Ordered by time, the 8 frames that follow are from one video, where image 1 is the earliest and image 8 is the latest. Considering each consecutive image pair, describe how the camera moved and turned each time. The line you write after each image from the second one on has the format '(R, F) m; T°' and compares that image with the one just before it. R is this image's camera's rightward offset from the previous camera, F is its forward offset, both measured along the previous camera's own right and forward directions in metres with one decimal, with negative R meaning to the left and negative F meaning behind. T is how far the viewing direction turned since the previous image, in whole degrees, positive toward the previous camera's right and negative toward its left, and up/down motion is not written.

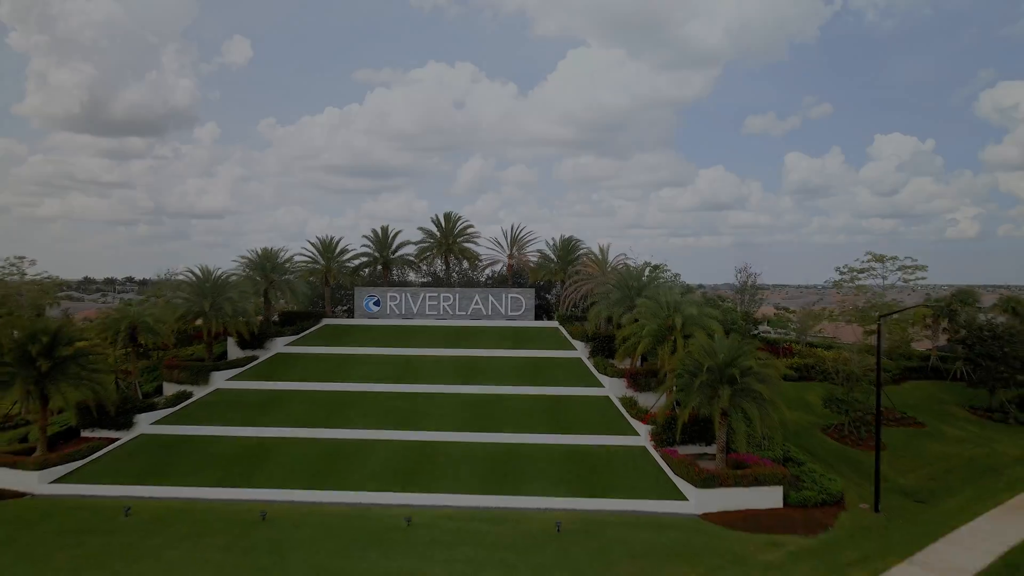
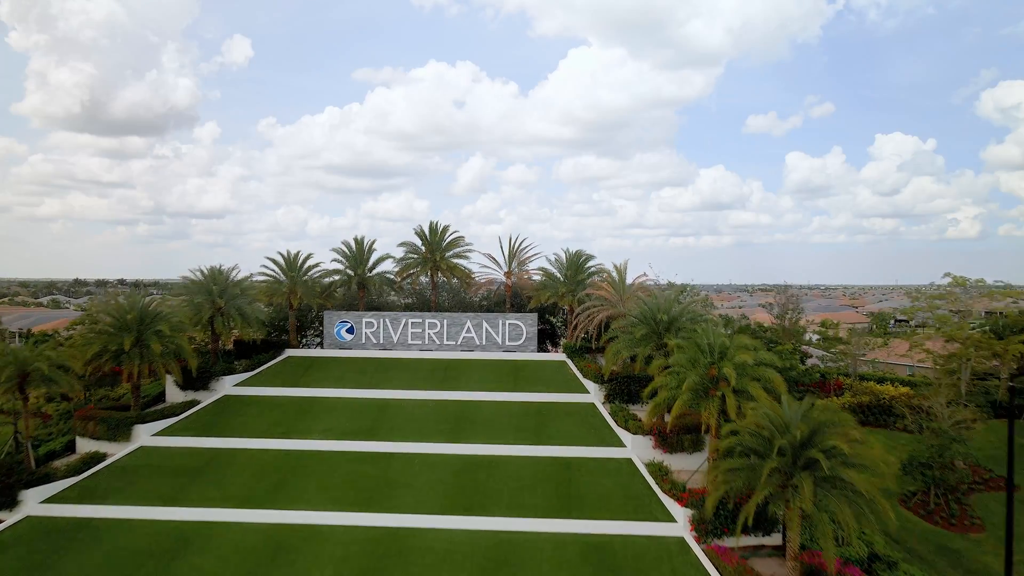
(+0.1, +4.7) m; 0°
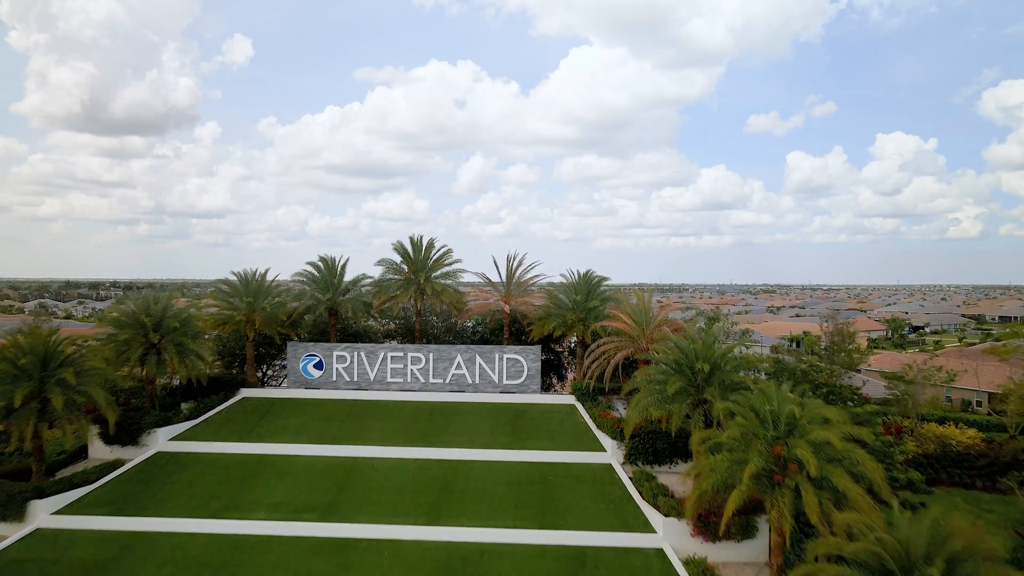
(+0.1, +4.0) m; 0°
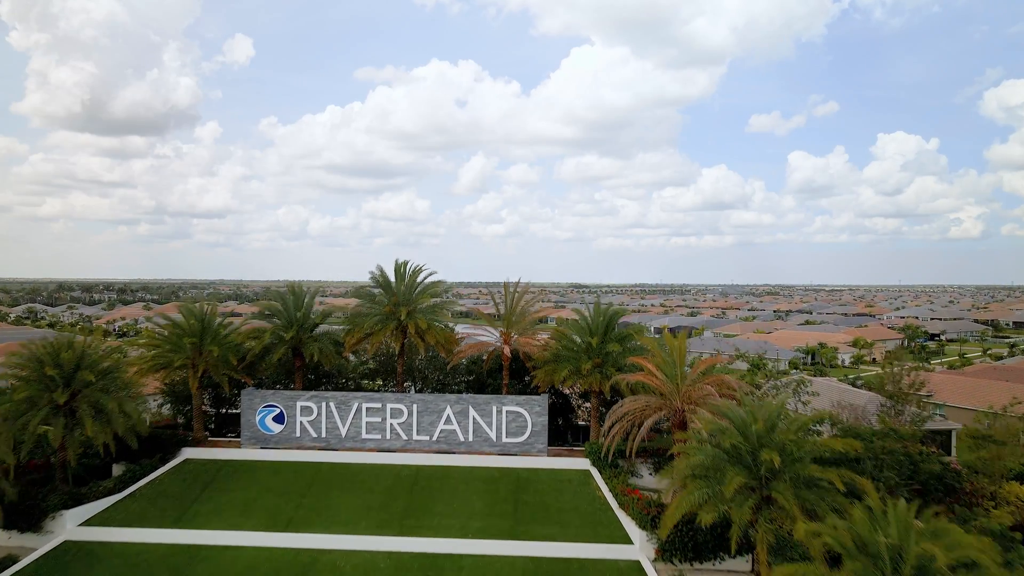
(0.0, +3.7) m; 0°
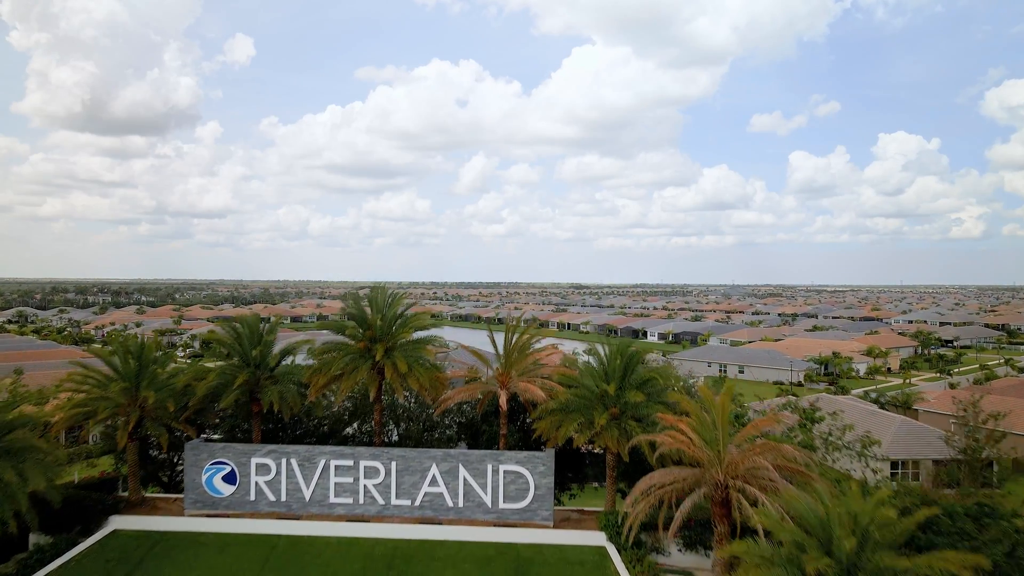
(0.0, +3.0) m; 0°
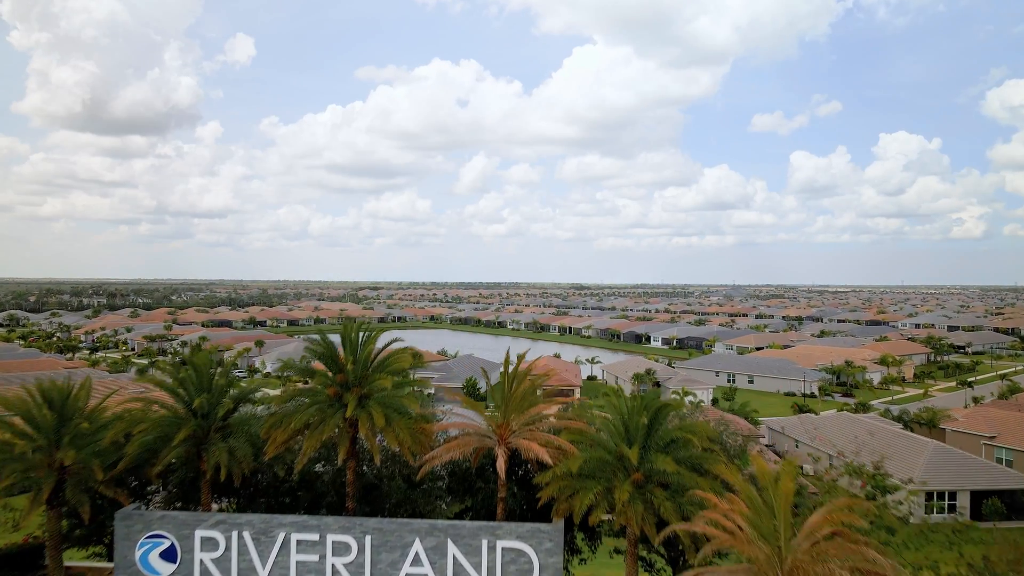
(0.0, +2.6) m; 0°
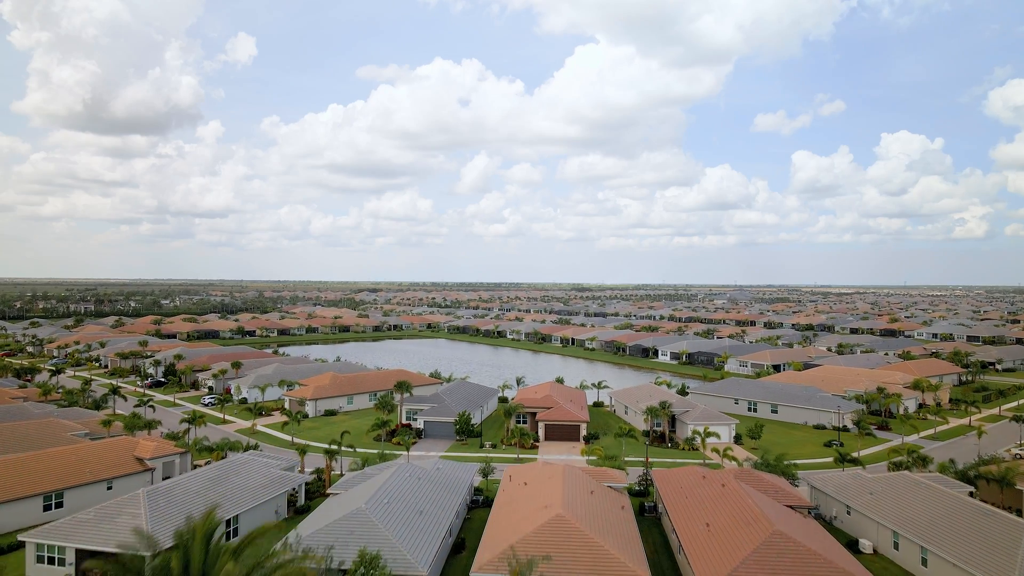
(+0.3, +6.1) m; 0°
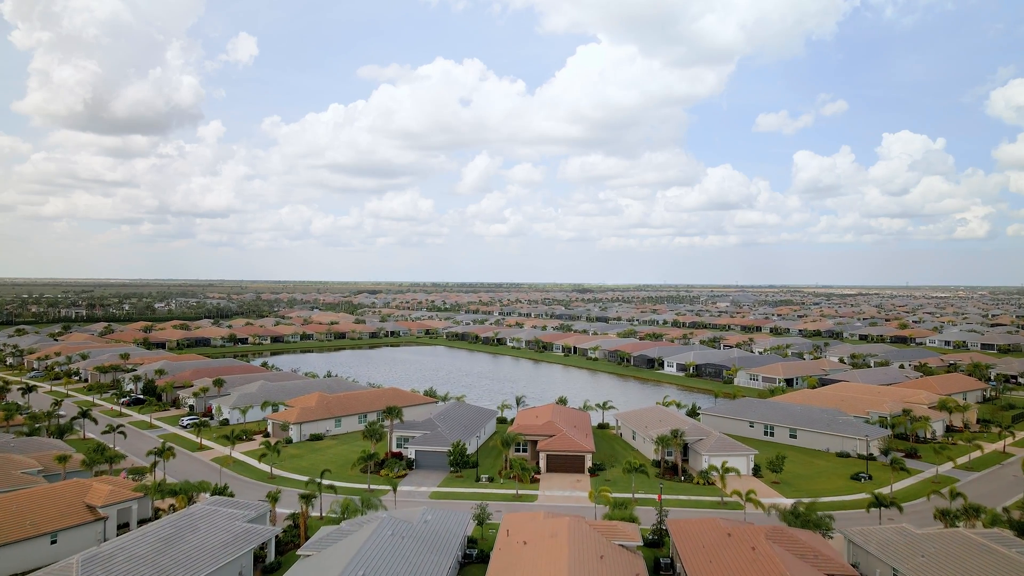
(+0.2, +4.1) m; 0°
